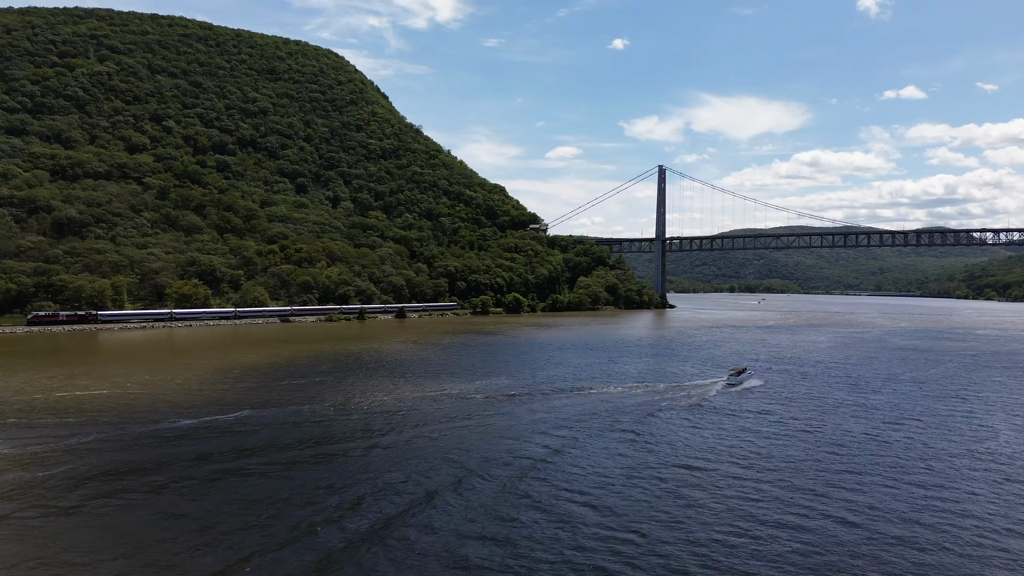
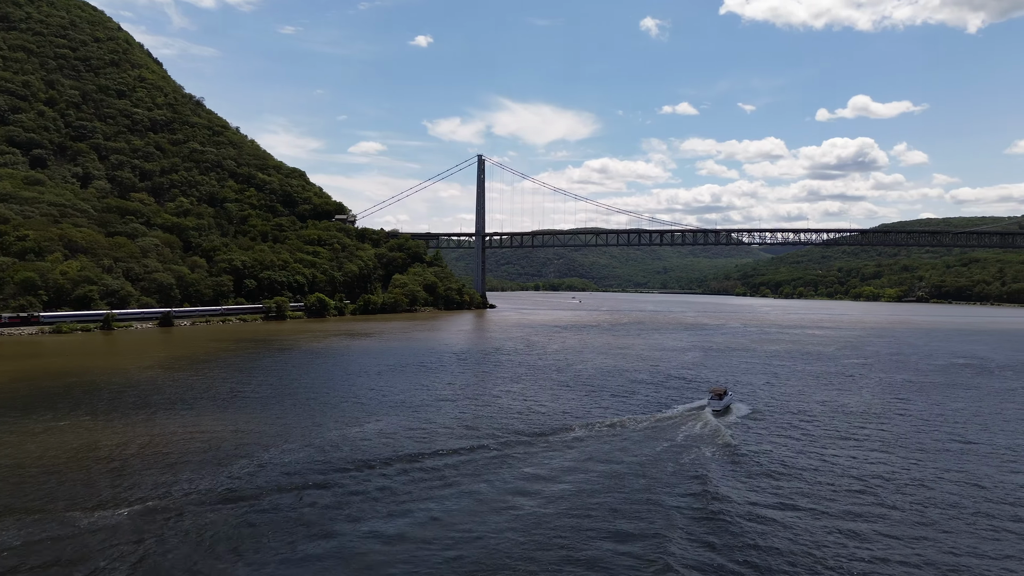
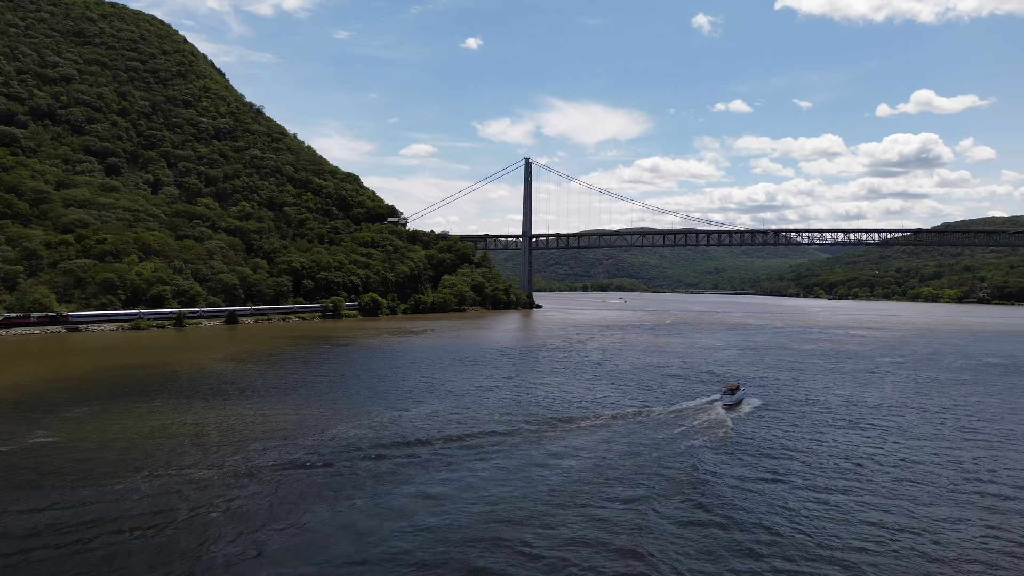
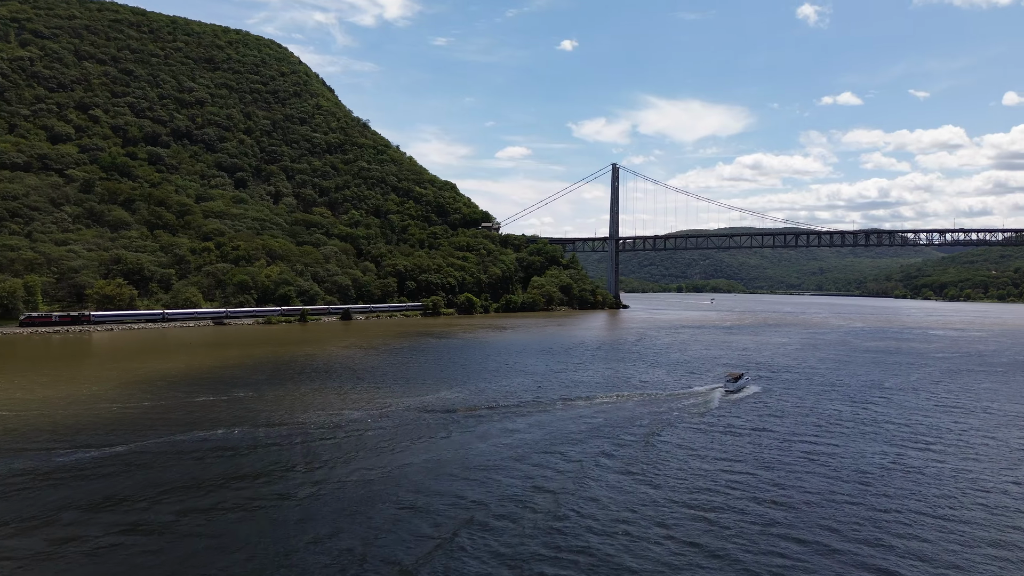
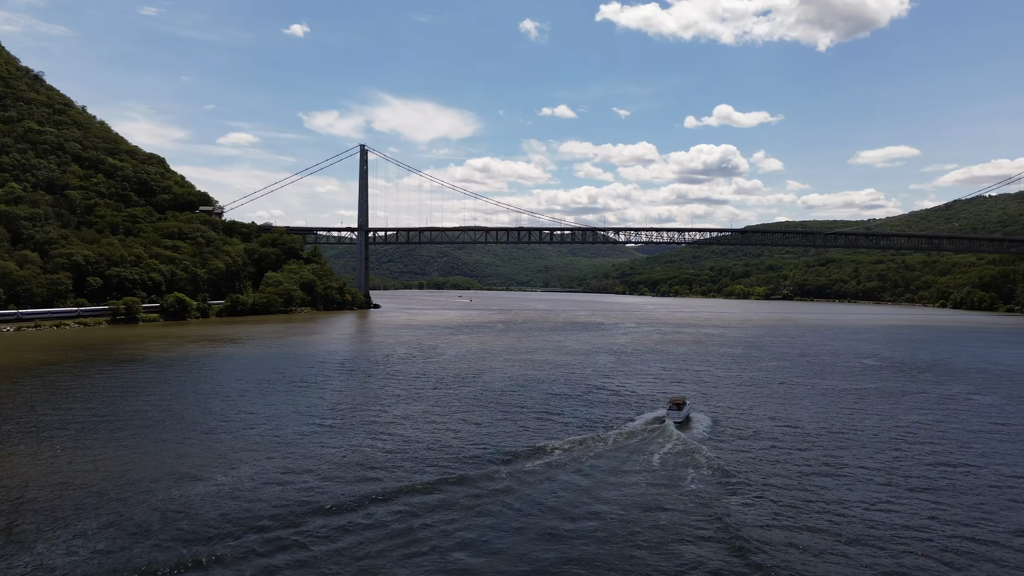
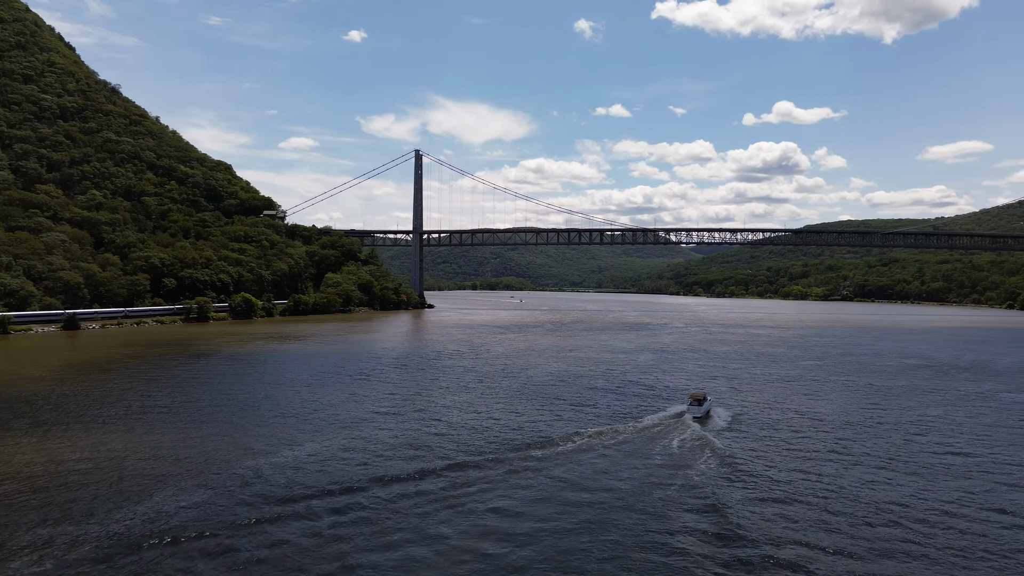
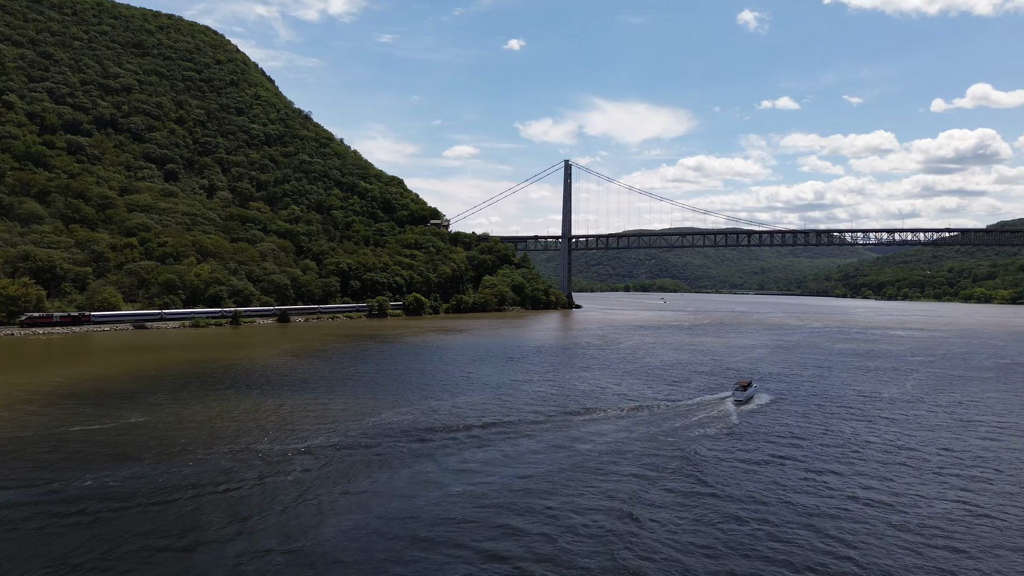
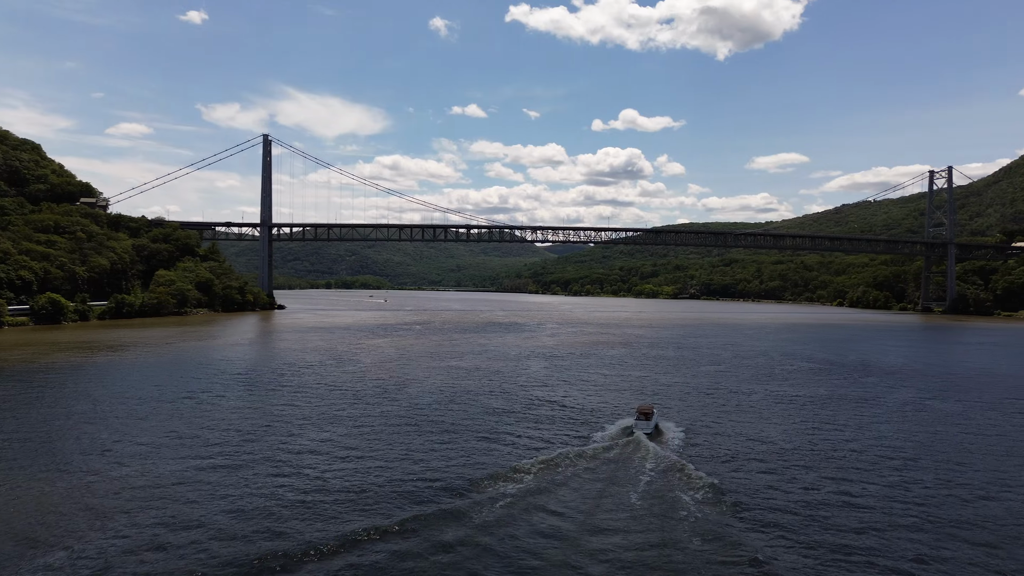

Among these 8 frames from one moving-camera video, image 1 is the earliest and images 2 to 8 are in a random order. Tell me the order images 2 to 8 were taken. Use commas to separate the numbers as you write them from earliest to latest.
4, 7, 3, 2, 6, 5, 8
